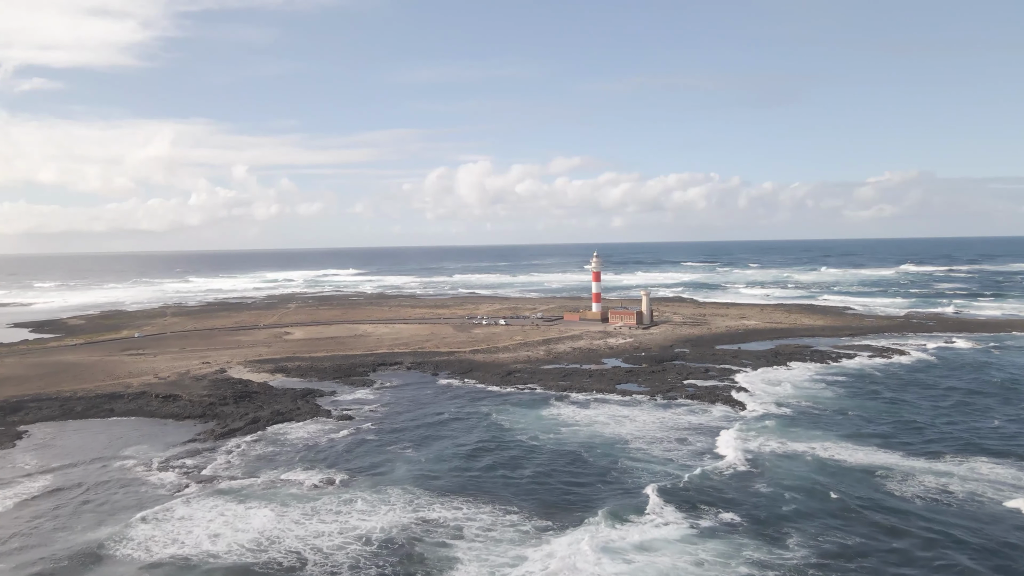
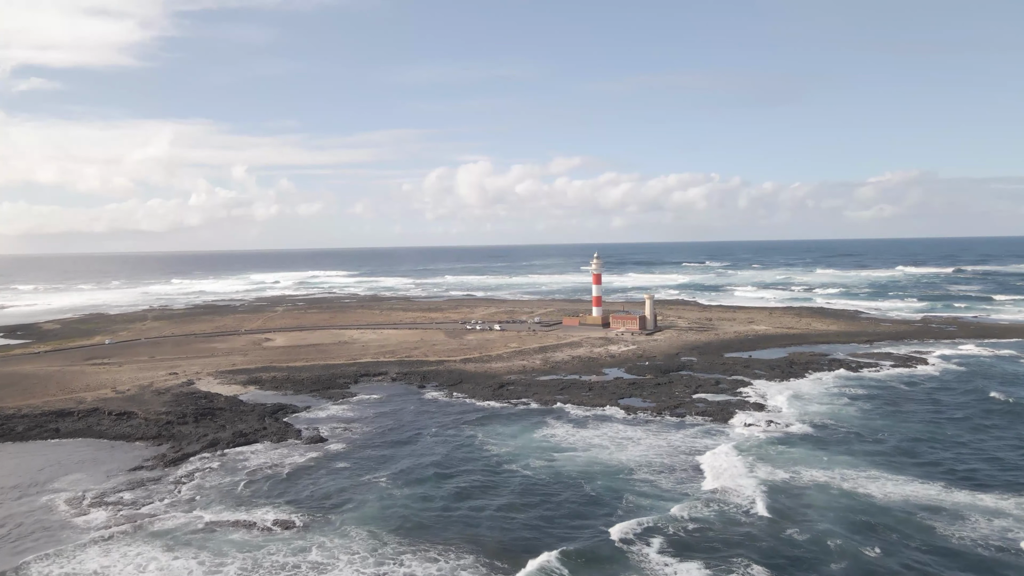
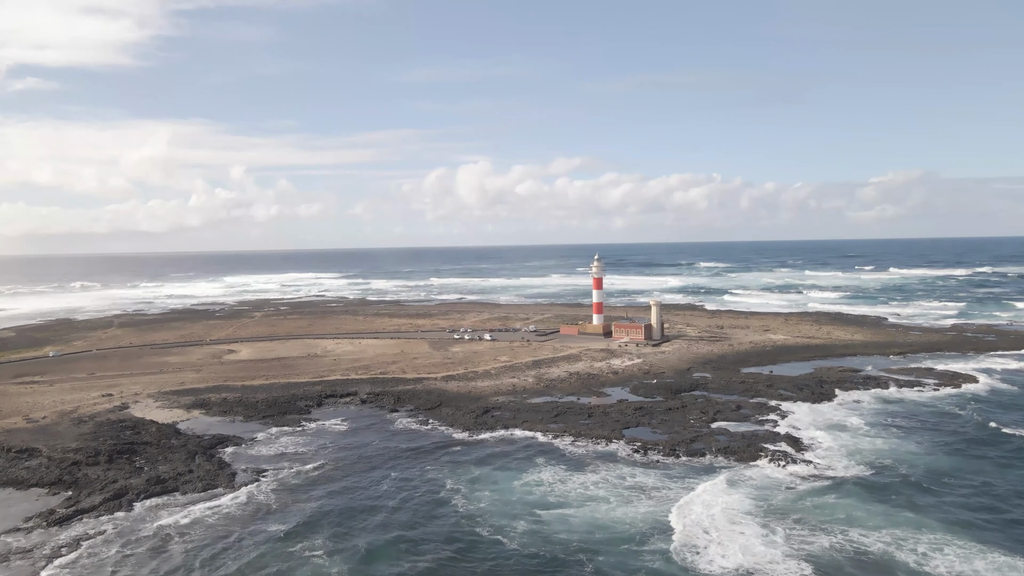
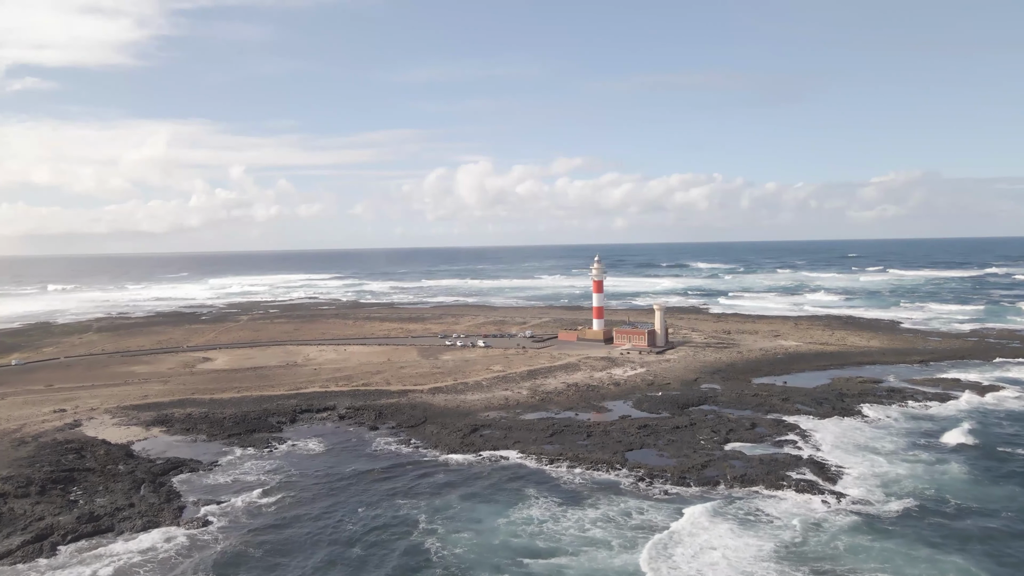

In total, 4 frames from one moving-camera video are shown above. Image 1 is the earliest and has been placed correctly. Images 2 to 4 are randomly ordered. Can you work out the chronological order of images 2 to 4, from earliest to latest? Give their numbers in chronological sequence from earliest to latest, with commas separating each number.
2, 3, 4
